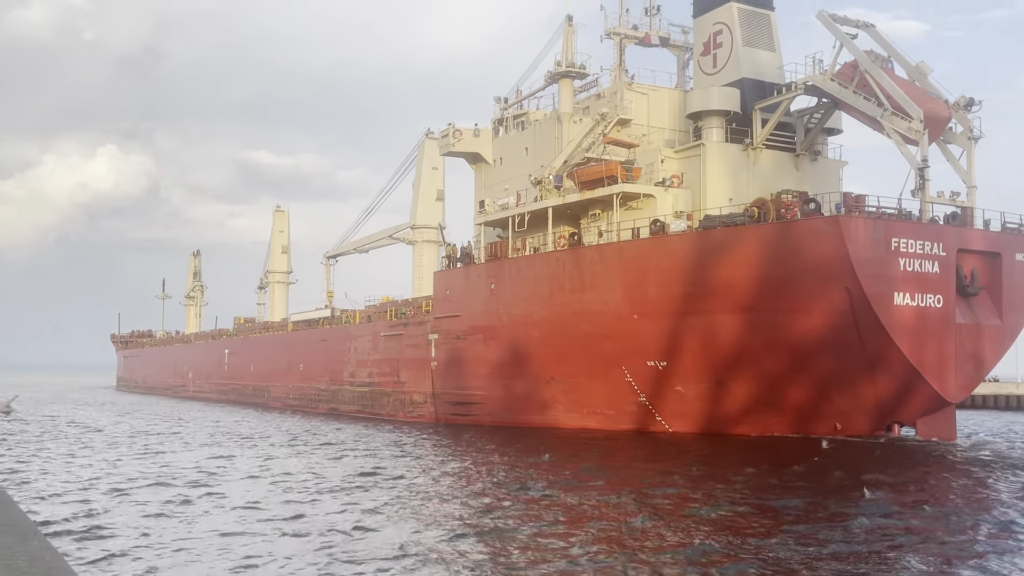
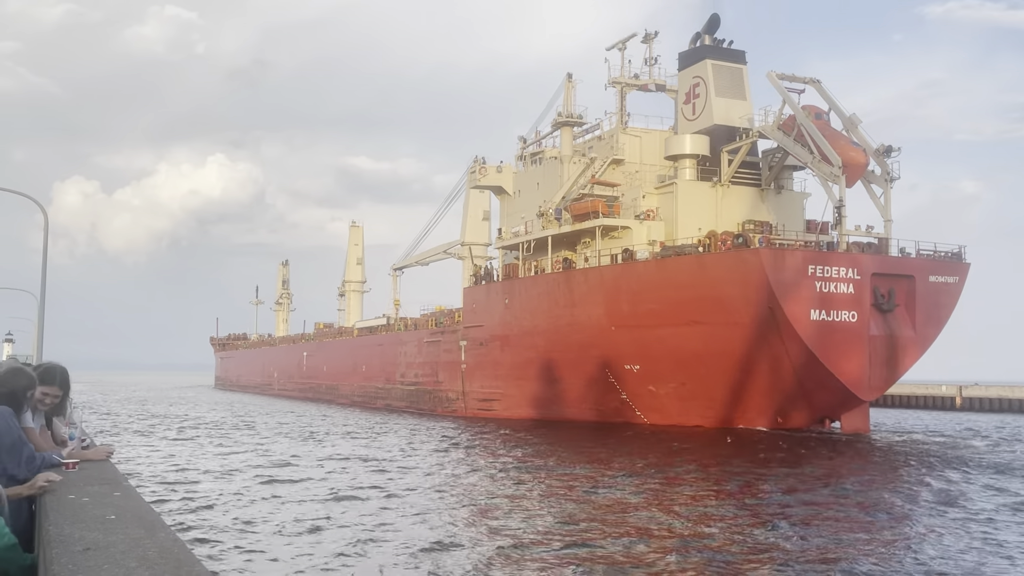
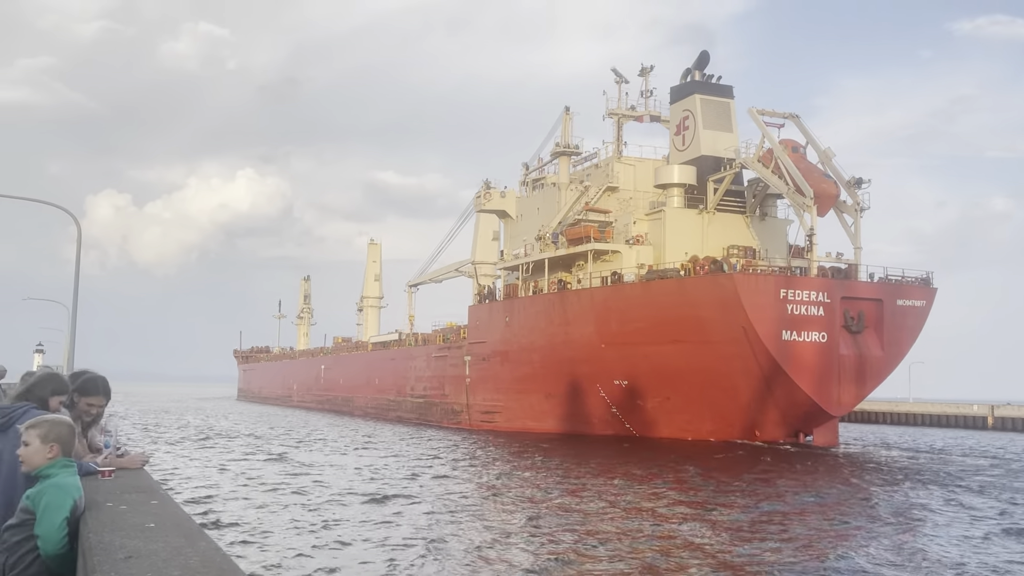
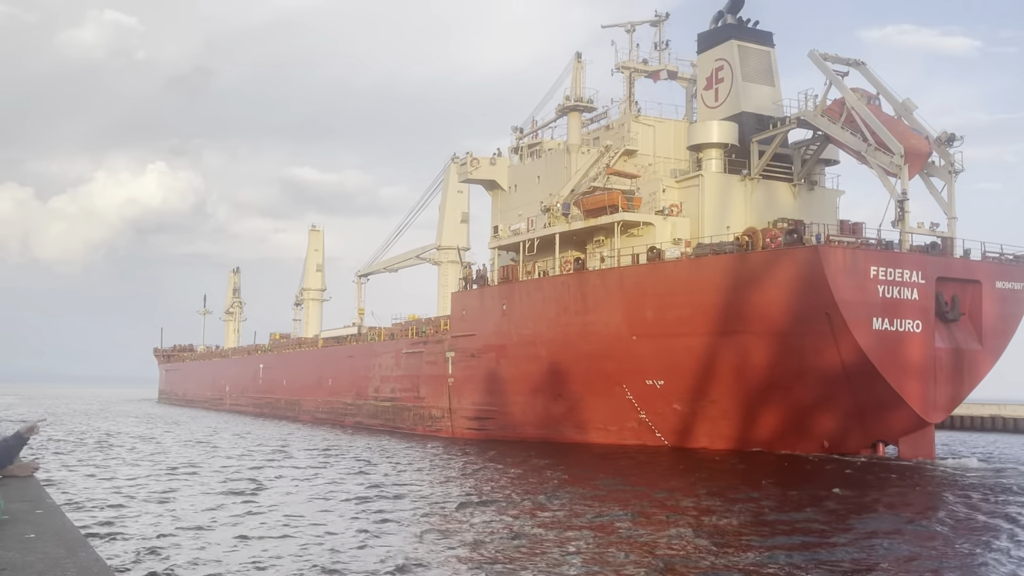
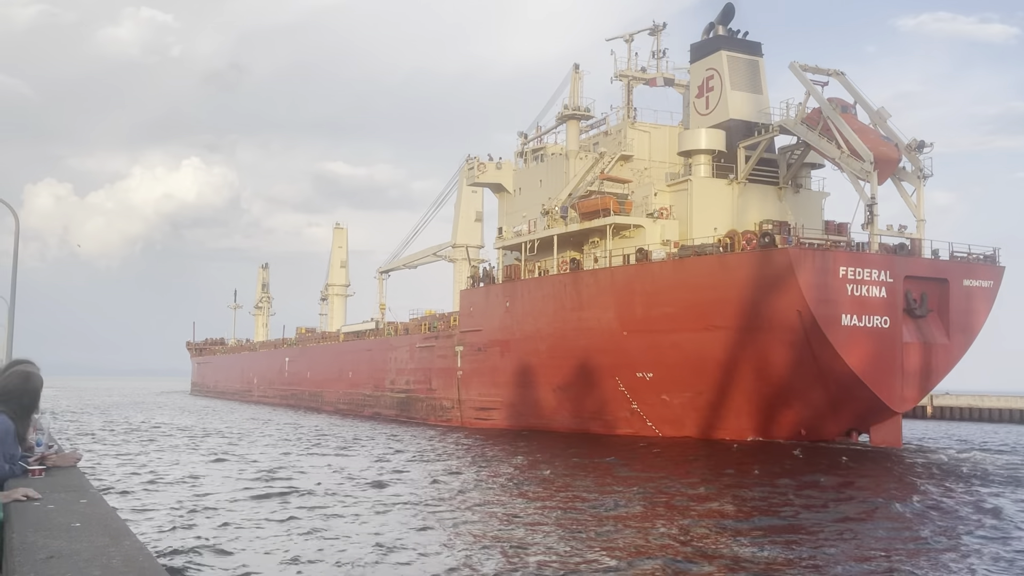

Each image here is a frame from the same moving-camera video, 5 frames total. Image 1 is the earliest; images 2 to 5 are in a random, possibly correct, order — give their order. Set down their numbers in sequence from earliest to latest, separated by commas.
4, 5, 2, 3
